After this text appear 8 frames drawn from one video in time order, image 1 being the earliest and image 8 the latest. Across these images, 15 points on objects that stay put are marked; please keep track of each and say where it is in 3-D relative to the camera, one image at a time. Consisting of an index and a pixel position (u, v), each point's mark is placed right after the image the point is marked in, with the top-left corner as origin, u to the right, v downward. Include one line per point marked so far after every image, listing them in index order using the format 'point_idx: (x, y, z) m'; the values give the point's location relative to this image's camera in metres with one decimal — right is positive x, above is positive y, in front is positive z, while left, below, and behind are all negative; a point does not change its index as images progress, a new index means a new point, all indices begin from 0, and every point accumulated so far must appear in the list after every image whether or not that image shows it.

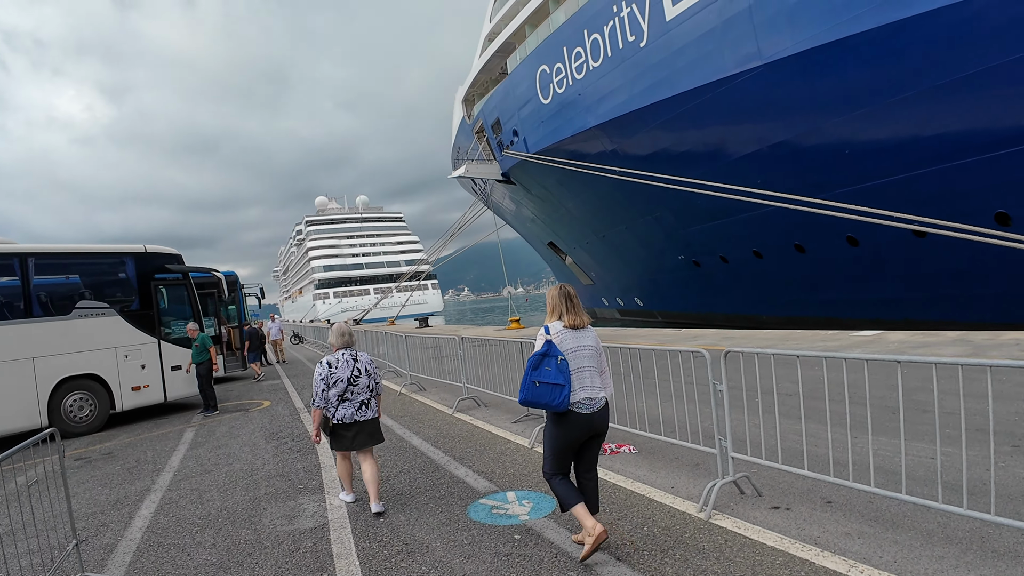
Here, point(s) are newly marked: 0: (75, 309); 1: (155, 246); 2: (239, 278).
0: (-4.4, -0.2, +7.2) m
1: (-4.1, +0.5, +8.2) m
2: (-4.8, +0.2, +12.4) m
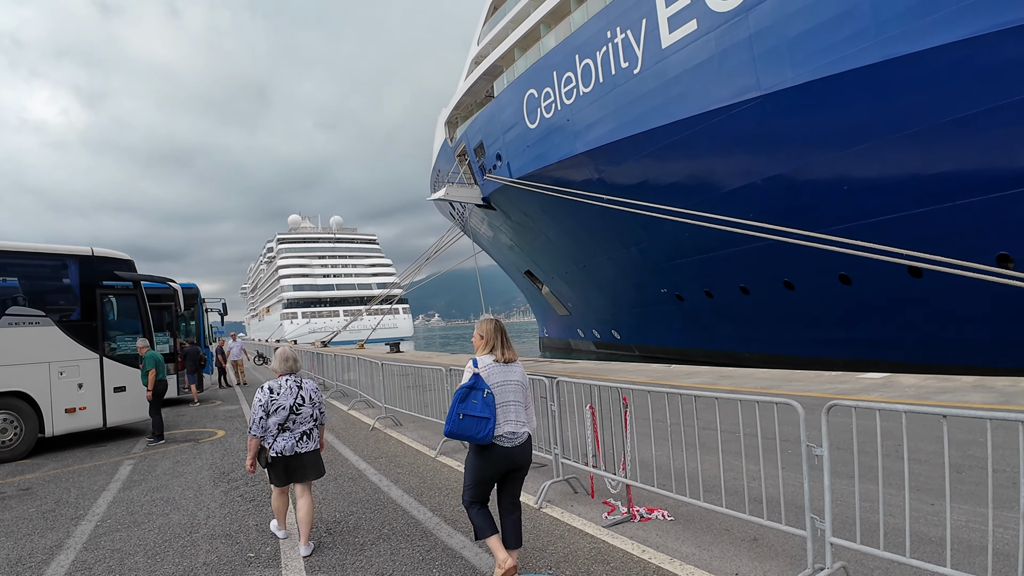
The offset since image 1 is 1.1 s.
0: (-4.5, -0.3, +6.3) m
1: (-4.1, +0.4, +7.3) m
2: (-5.0, 0.0, +11.5) m
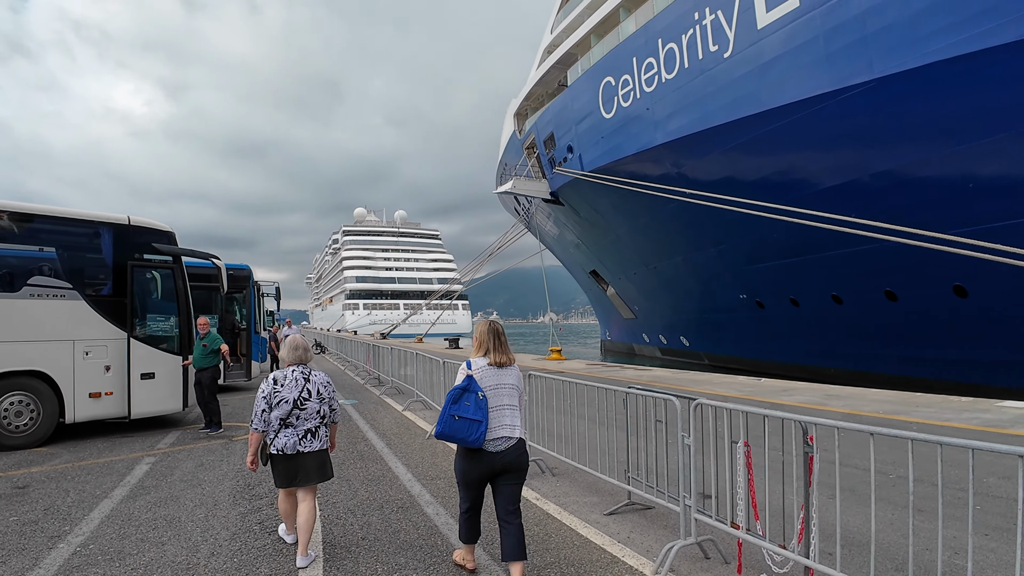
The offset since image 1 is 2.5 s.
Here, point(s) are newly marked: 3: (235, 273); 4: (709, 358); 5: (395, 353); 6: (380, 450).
0: (-3.8, 0.0, +5.6) m
1: (-3.4, +0.6, +6.6) m
2: (-3.9, +0.2, +10.8) m
3: (-4.1, +0.2, +10.7) m
4: (+5.0, -1.8, +18.7) m
5: (-1.7, -0.9, +10.4) m
6: (-0.9, -1.2, +5.1) m
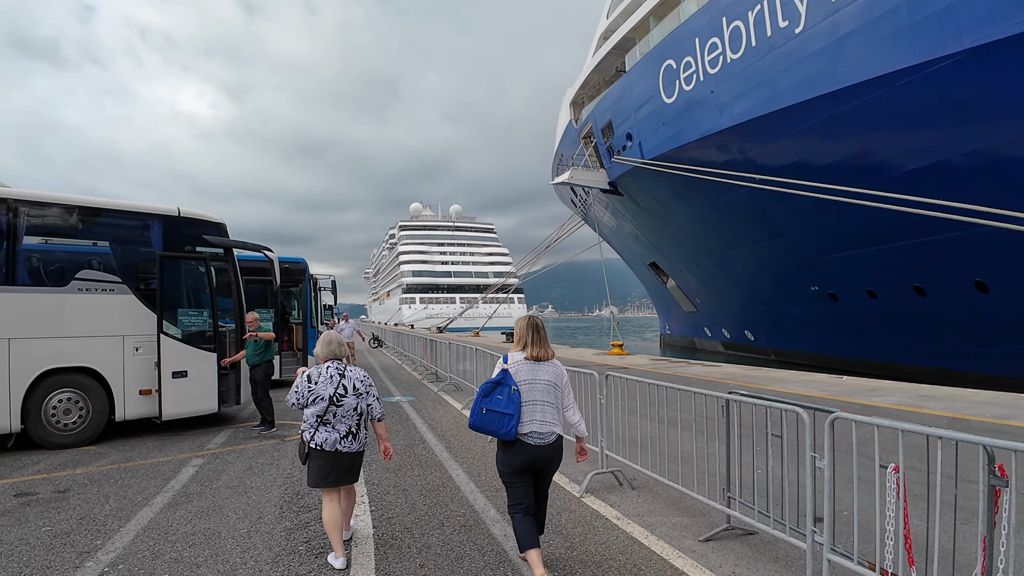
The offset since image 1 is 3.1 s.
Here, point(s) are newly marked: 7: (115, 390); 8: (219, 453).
0: (-3.3, +0.1, +5.4) m
1: (-2.8, +0.7, +6.4) m
2: (-3.0, +0.3, +10.6) m
3: (-3.2, +0.3, +10.5) m
4: (+6.5, -1.6, +17.8) m
5: (-0.8, -0.8, +10.1) m
6: (-0.5, -1.1, +4.7) m
7: (-3.1, -0.8, +5.5) m
8: (-2.0, -1.1, +4.9) m
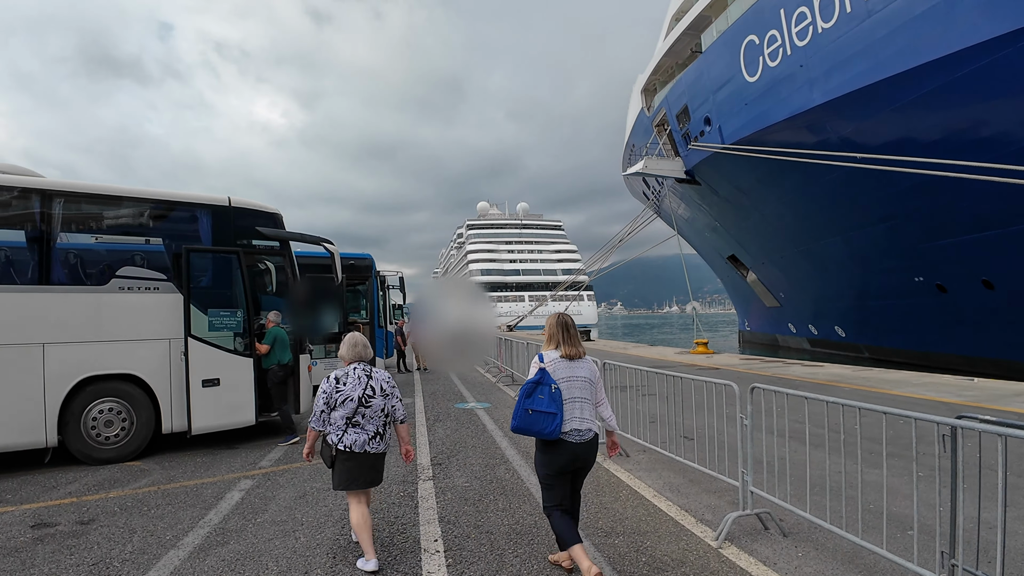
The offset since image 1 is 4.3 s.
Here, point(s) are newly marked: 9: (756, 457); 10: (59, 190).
0: (-2.7, +0.1, +4.9) m
1: (-2.1, +0.7, +5.8) m
2: (-1.9, +0.4, +10.0) m
3: (-2.2, +0.4, +10.0) m
4: (+8.2, -1.4, +16.3) m
5: (+0.2, -0.8, +9.3) m
6: (+0.1, -1.1, +3.9) m
7: (-2.4, -0.8, +5.0) m
8: (-1.4, -1.1, +4.2) m
9: (+1.6, -1.1, +4.8) m
10: (-3.0, +0.7, +4.8) m
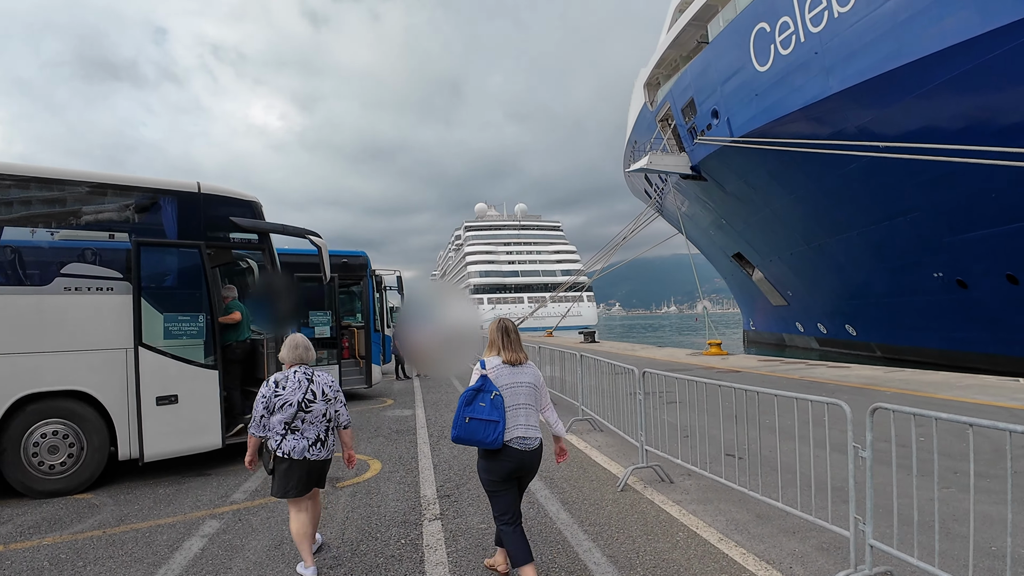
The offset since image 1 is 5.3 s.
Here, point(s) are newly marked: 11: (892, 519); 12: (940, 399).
0: (-2.6, +0.1, +4.2) m
1: (-2.0, +0.7, +5.1) m
2: (-1.9, +0.3, +9.3) m
3: (-2.1, +0.3, +9.2) m
4: (+8.3, -1.3, +15.6) m
5: (+0.3, -0.8, +8.6) m
6: (+0.2, -1.0, +3.2) m
7: (-2.3, -0.8, +4.2) m
8: (-1.3, -1.1, +3.5) m
9: (+1.7, -1.1, +4.1) m
10: (-2.9, +0.7, +4.1) m
11: (+1.8, -1.1, +3.4) m
12: (+4.4, -1.1, +7.5) m
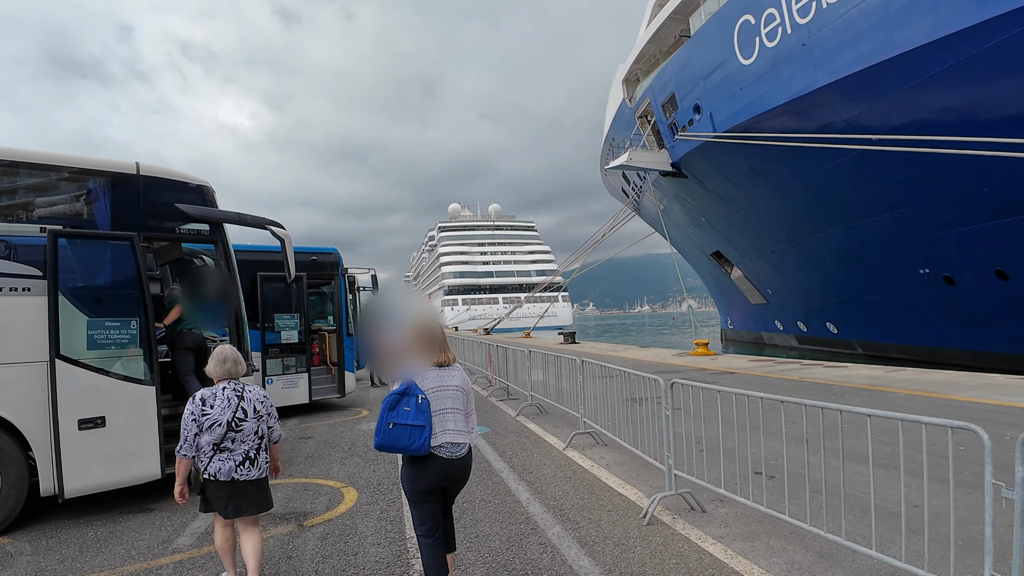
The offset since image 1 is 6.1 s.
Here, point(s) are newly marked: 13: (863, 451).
0: (-2.6, +0.1, +3.5) m
1: (-2.1, +0.7, +4.4) m
2: (-2.1, +0.3, +8.6) m
3: (-2.3, +0.3, +8.6) m
4: (+7.9, -1.3, +15.3) m
5: (+0.1, -0.7, +8.0) m
6: (+0.2, -1.0, +2.6) m
7: (-2.3, -0.8, +3.5) m
8: (-1.3, -1.1, +2.8) m
9: (+1.7, -1.1, +3.6) m
10: (-2.9, +0.6, +3.4) m
11: (+1.8, -1.1, +2.8) m
12: (+4.3, -1.1, +7.0) m
13: (+2.2, -1.1, +4.6) m
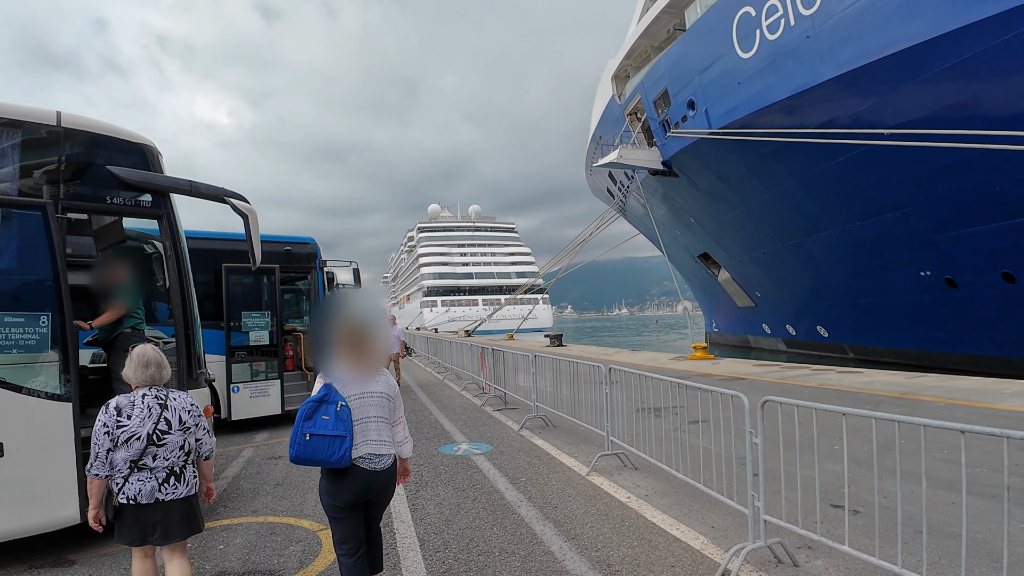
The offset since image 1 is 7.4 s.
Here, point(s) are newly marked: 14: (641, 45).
0: (-2.5, +0.1, +2.6) m
1: (-2.0, +0.8, +3.5) m
2: (-2.1, +0.4, +7.8) m
3: (-2.3, +0.4, +7.7) m
4: (+7.6, -1.3, +14.7) m
5: (+0.1, -0.7, +7.2) m
6: (+0.4, -1.0, +1.8) m
7: (-2.2, -0.7, +2.7) m
8: (-1.1, -1.0, +2.0) m
9: (+1.9, -1.0, +2.8) m
10: (-2.8, +0.7, +2.5) m
11: (+1.9, -1.0, +2.1) m
12: (+4.3, -1.1, +6.3) m
13: (+2.3, -1.0, +3.9) m
14: (+3.6, +6.8, +19.9) m
